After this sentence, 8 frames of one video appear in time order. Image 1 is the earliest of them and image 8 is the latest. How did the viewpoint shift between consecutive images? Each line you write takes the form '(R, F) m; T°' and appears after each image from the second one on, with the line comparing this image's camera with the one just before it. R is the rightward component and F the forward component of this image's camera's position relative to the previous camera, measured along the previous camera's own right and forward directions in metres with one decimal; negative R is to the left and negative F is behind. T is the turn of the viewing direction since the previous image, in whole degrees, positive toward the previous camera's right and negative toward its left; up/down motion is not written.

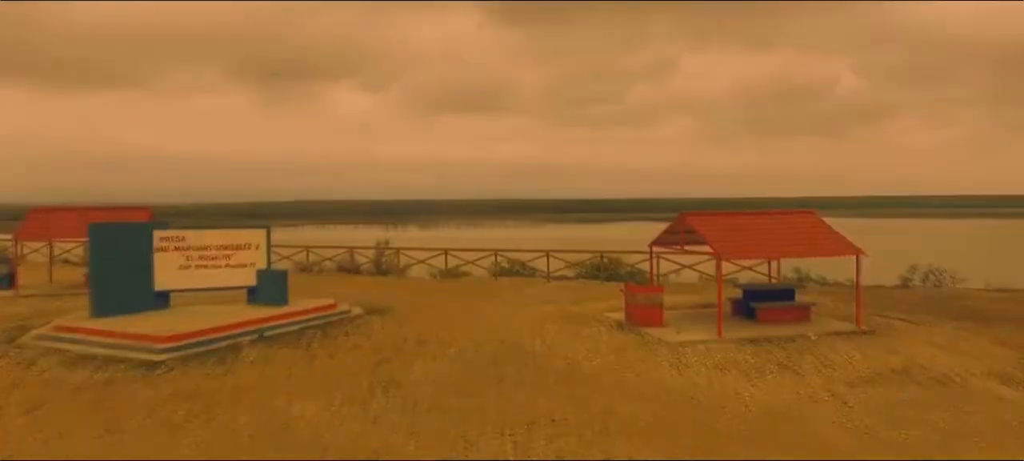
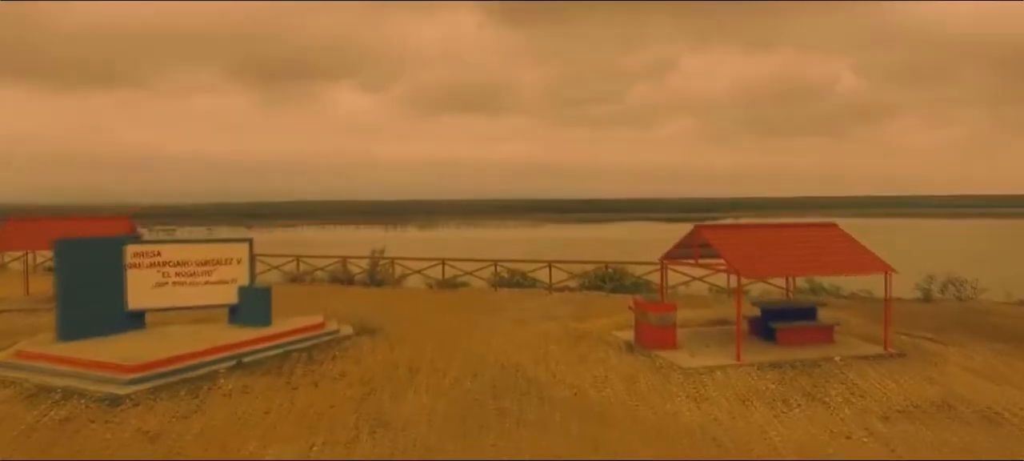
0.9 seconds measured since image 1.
(0.0, +0.8) m; 0°
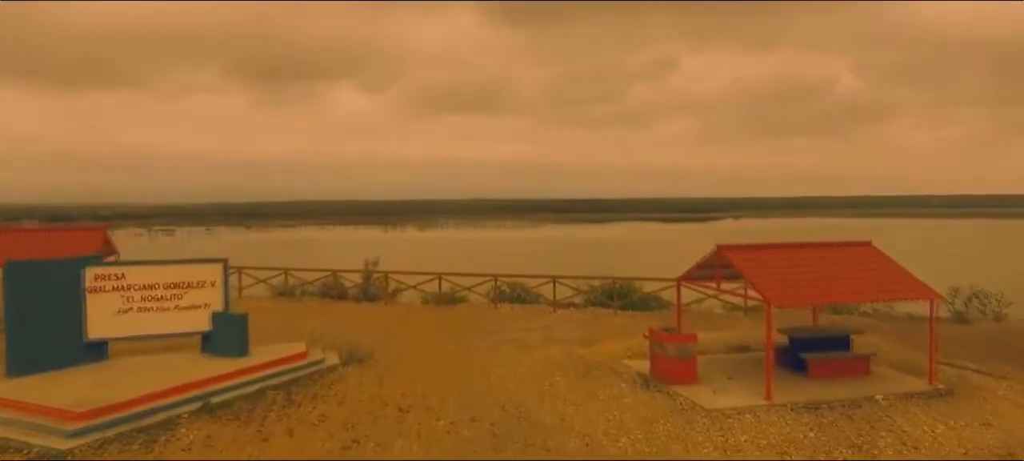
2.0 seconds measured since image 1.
(0.0, +1.0) m; 0°
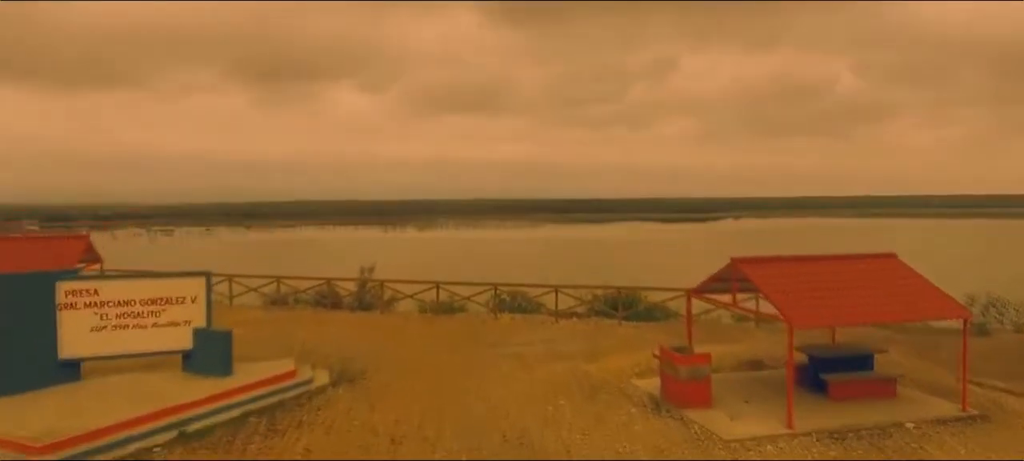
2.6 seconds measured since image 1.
(0.0, +0.6) m; 0°
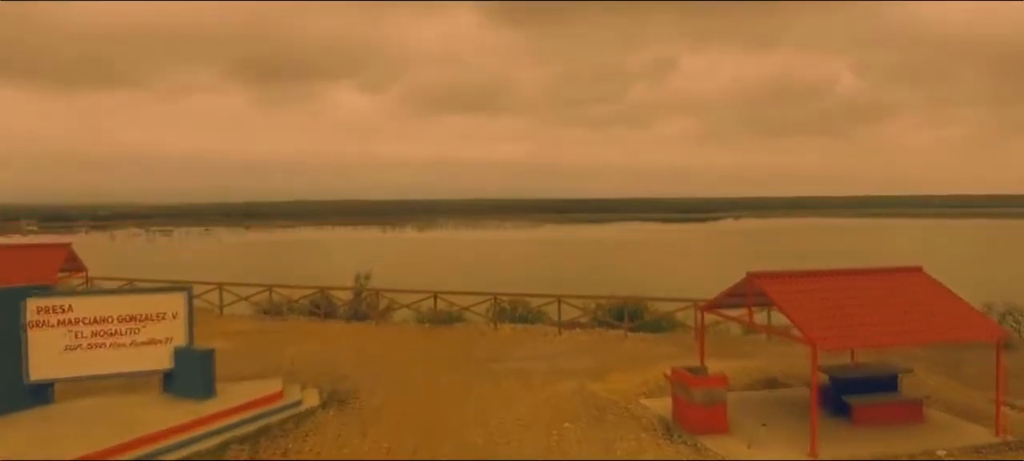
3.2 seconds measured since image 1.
(0.0, +0.6) m; 0°
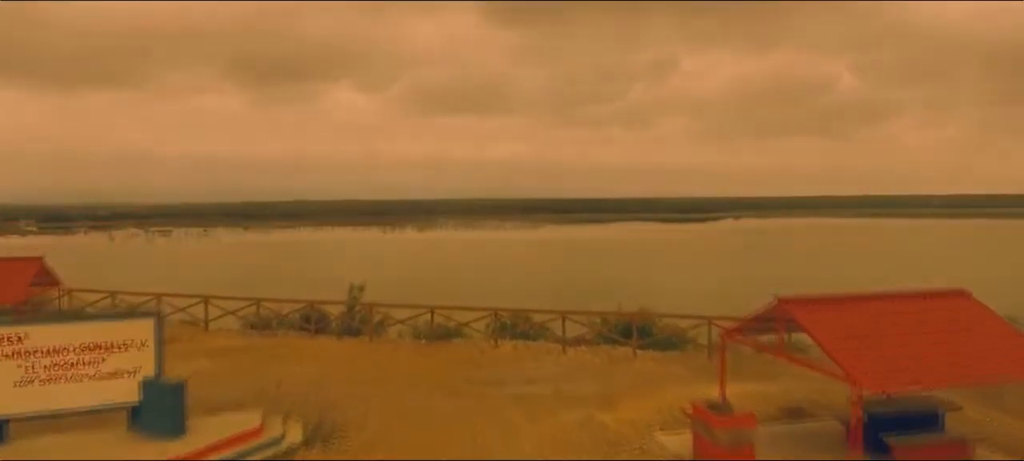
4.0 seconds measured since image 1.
(0.0, +0.8) m; 0°
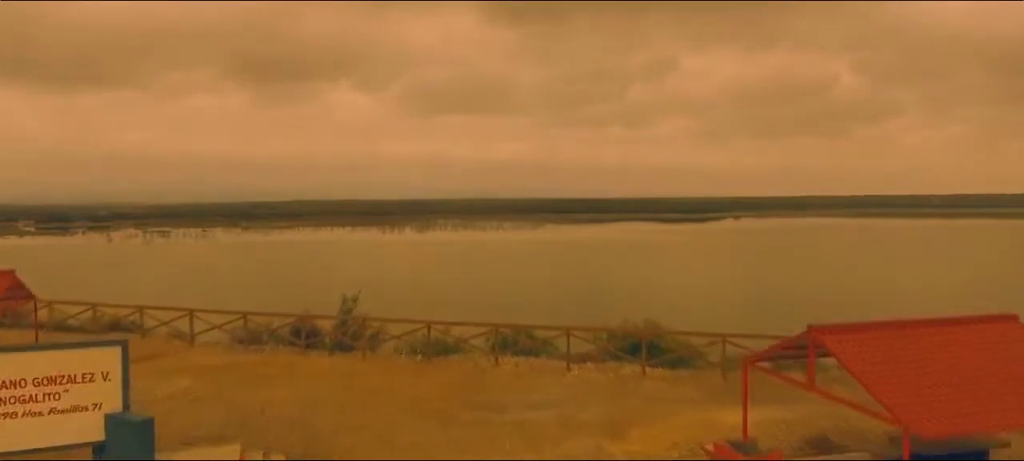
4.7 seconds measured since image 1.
(0.0, +0.7) m; 0°
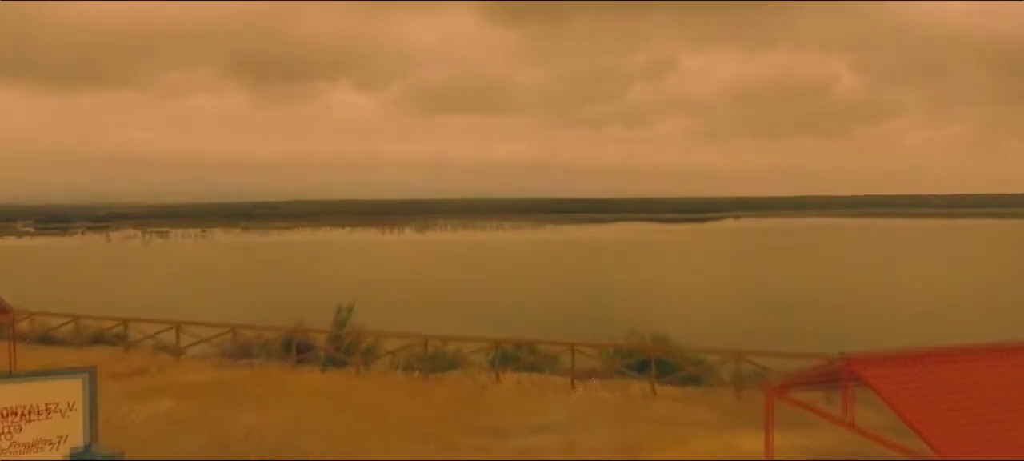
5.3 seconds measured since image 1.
(0.0, +0.7) m; 0°
